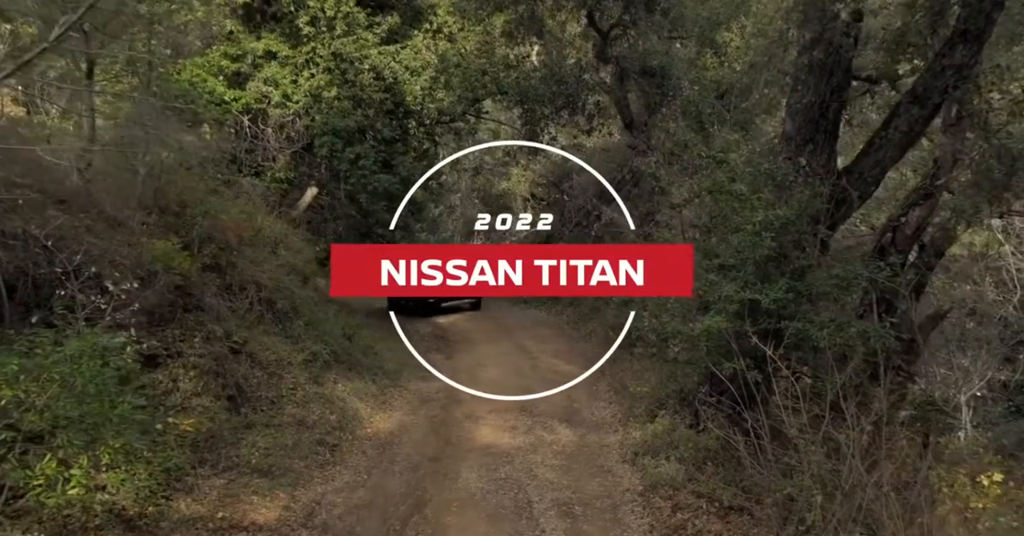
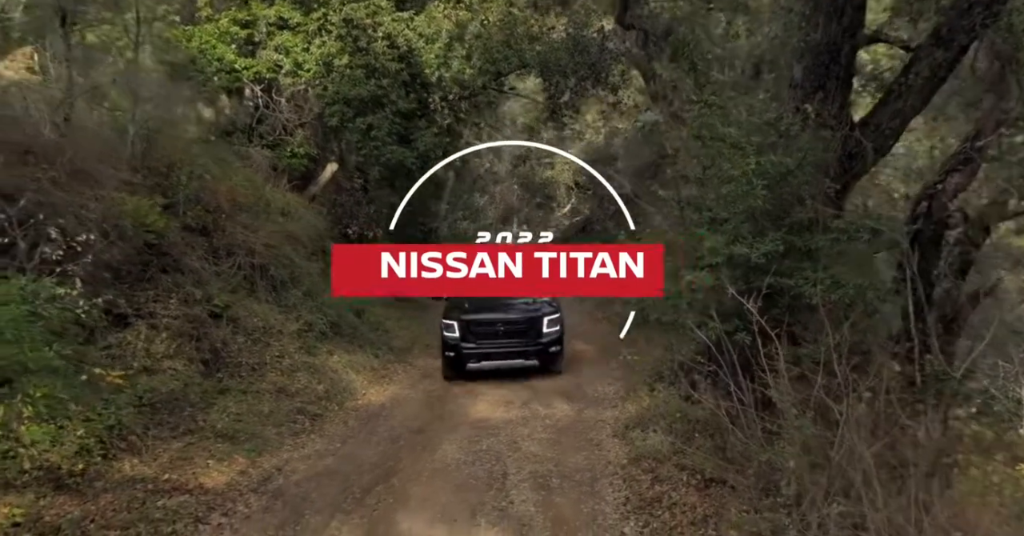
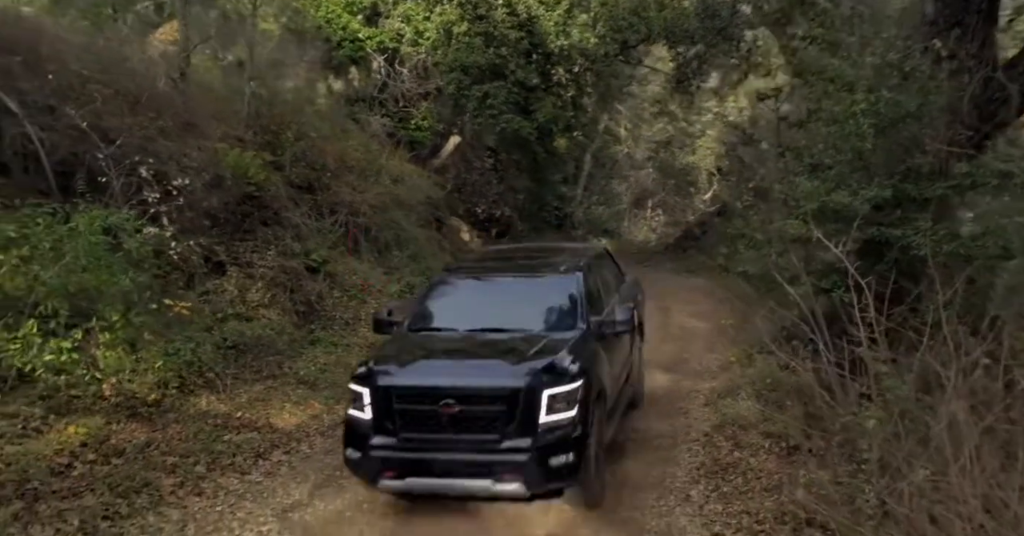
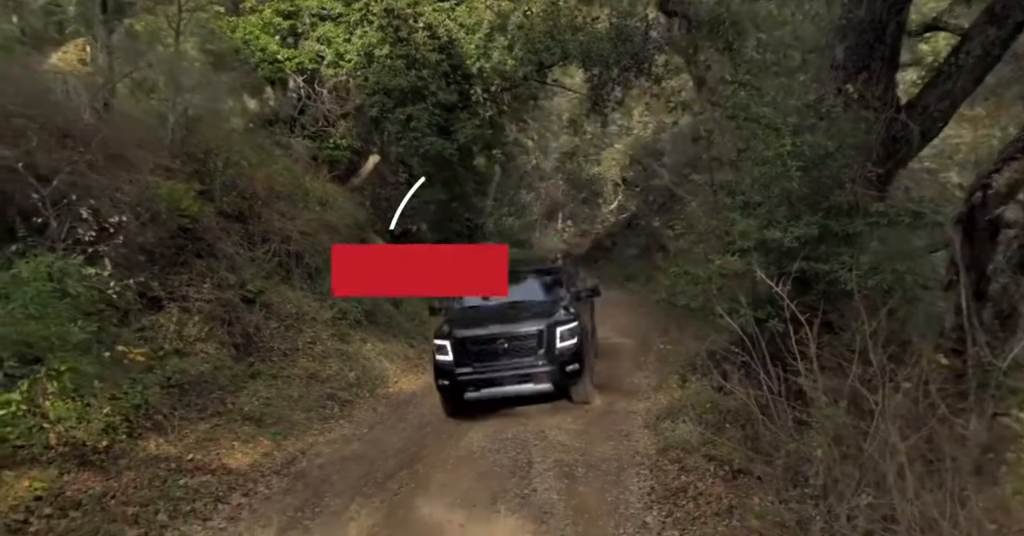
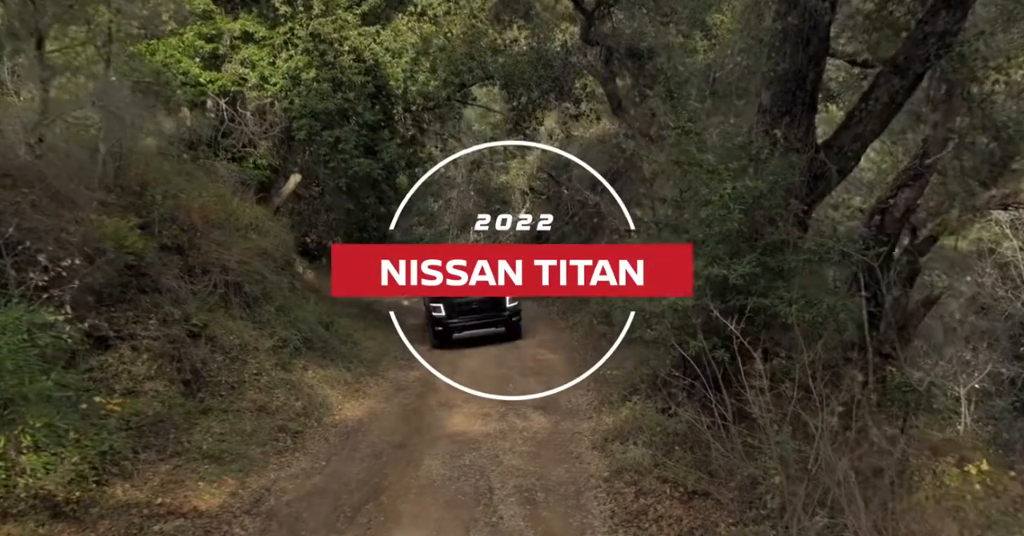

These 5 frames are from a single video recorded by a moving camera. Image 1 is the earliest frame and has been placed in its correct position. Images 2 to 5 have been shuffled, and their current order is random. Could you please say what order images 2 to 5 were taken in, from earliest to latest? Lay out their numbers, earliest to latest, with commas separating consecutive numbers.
5, 2, 4, 3
